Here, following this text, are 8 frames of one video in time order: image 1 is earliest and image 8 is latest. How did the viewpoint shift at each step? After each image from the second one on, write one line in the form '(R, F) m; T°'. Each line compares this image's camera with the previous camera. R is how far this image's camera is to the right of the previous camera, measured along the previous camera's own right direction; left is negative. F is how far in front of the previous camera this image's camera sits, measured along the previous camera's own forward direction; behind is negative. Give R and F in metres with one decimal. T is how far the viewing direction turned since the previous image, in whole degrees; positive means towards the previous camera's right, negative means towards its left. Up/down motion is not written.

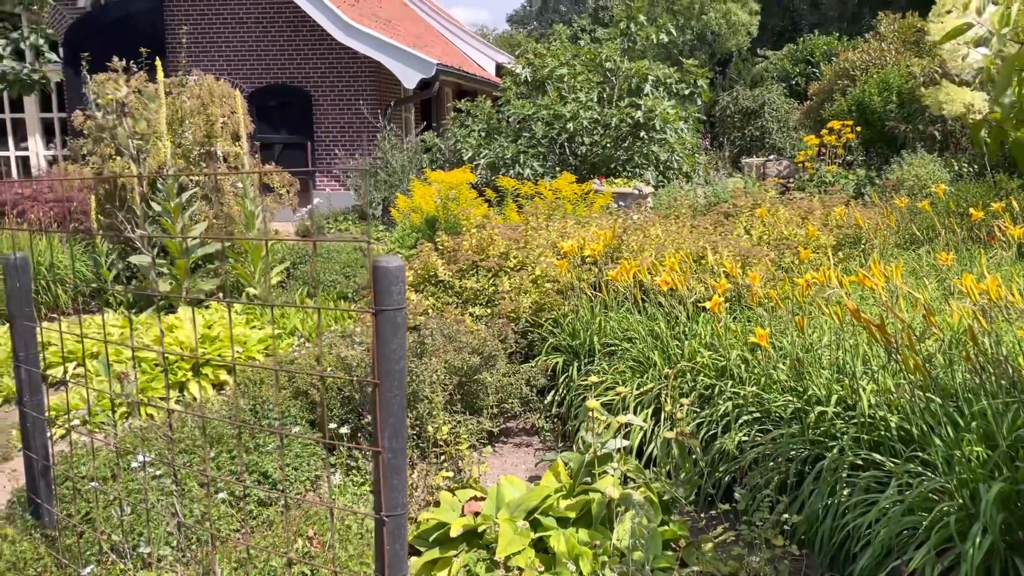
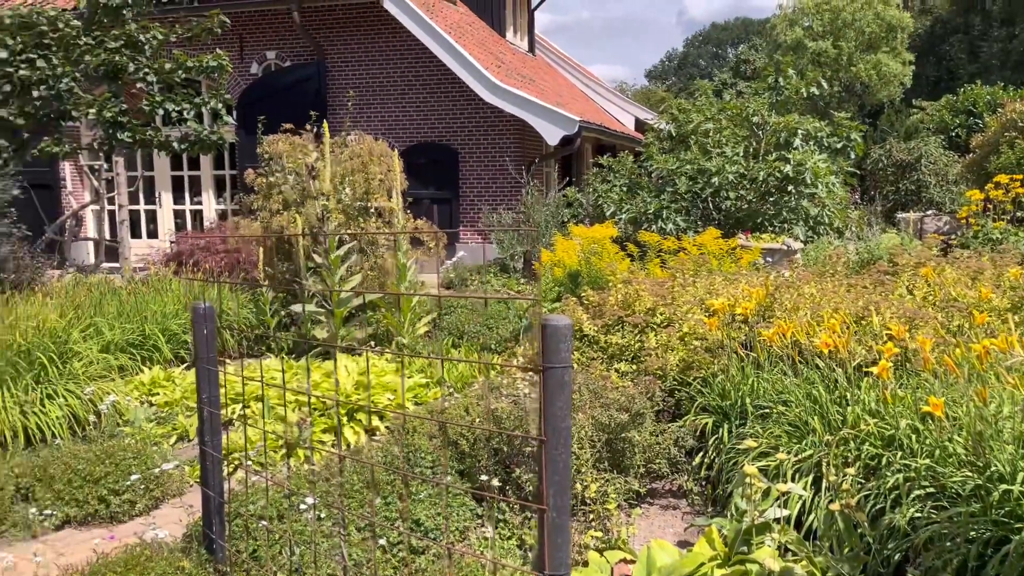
(-0.1, 0.0) m; -9°
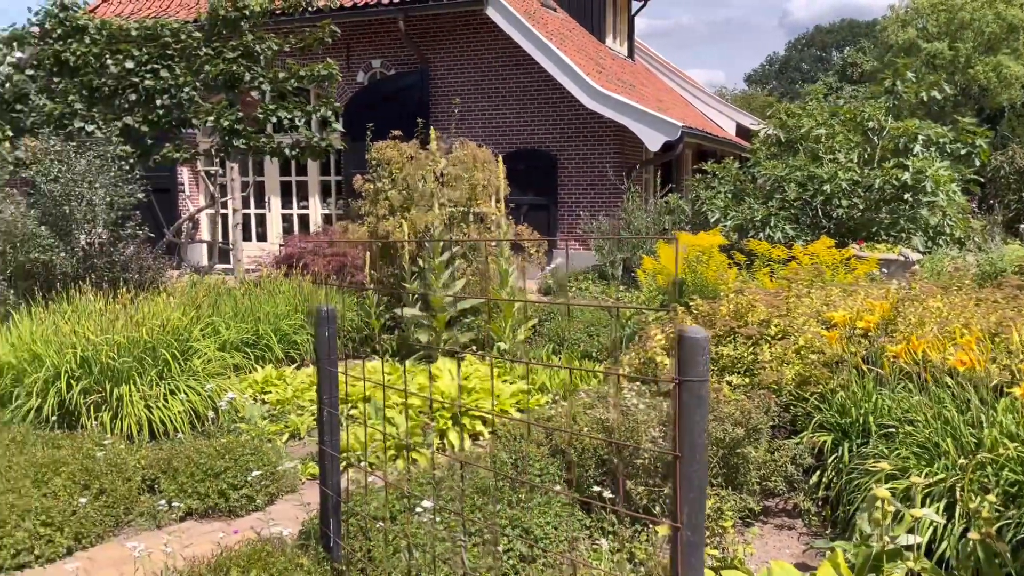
(-0.1, 0.0) m; -6°
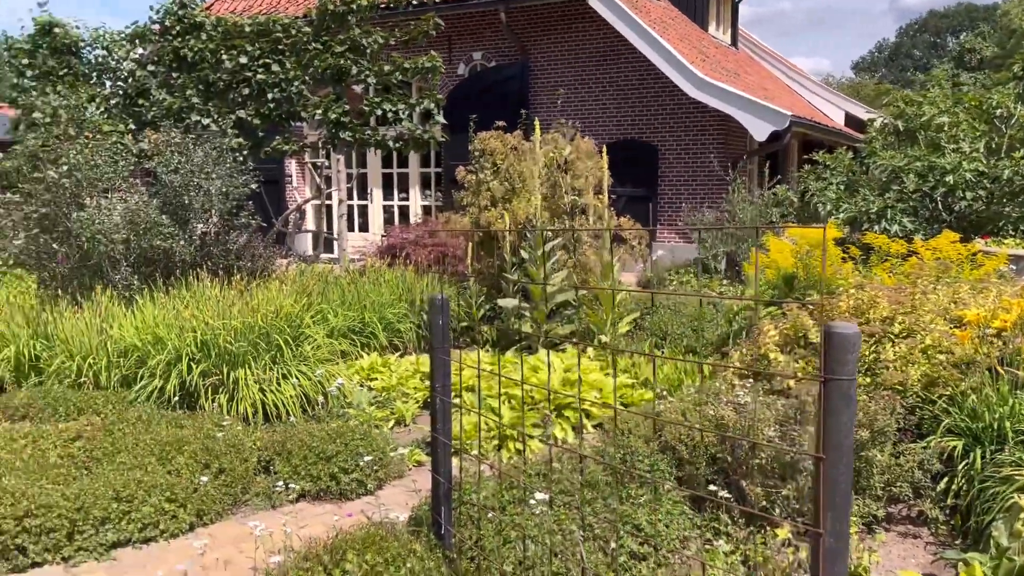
(-0.1, 0.0) m; -6°
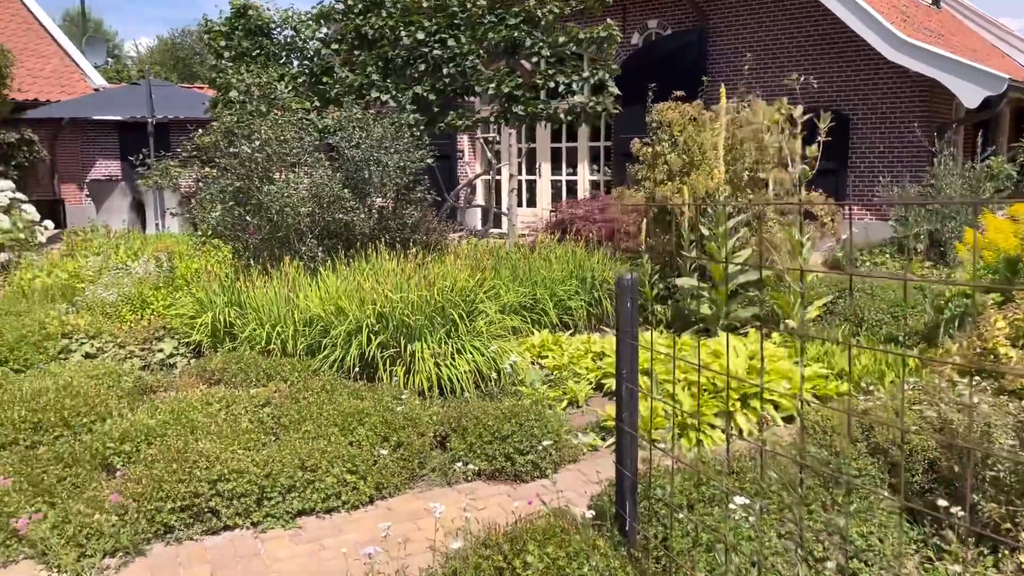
(-0.1, +0.2) m; -11°
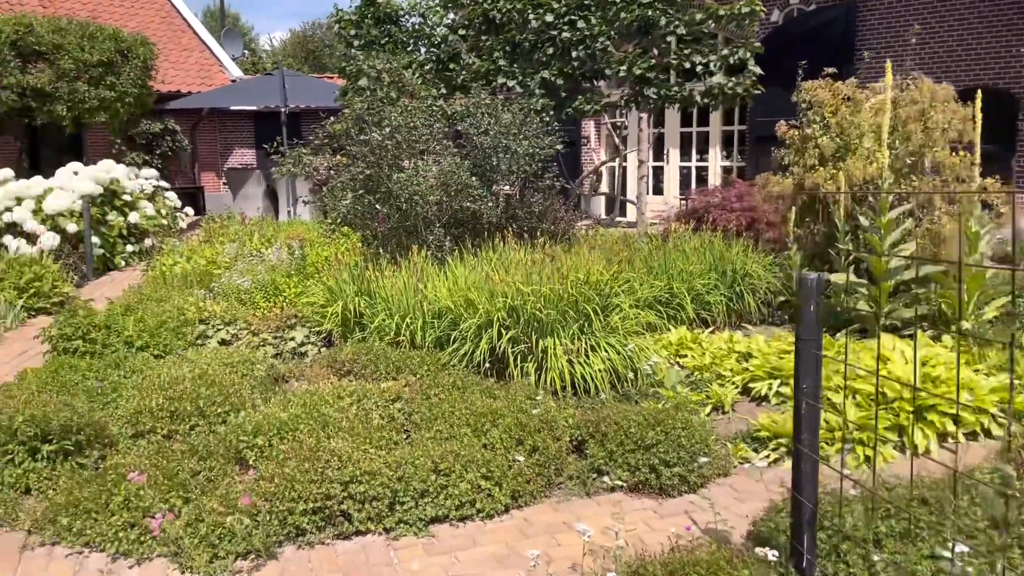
(-0.1, +0.3) m; -8°
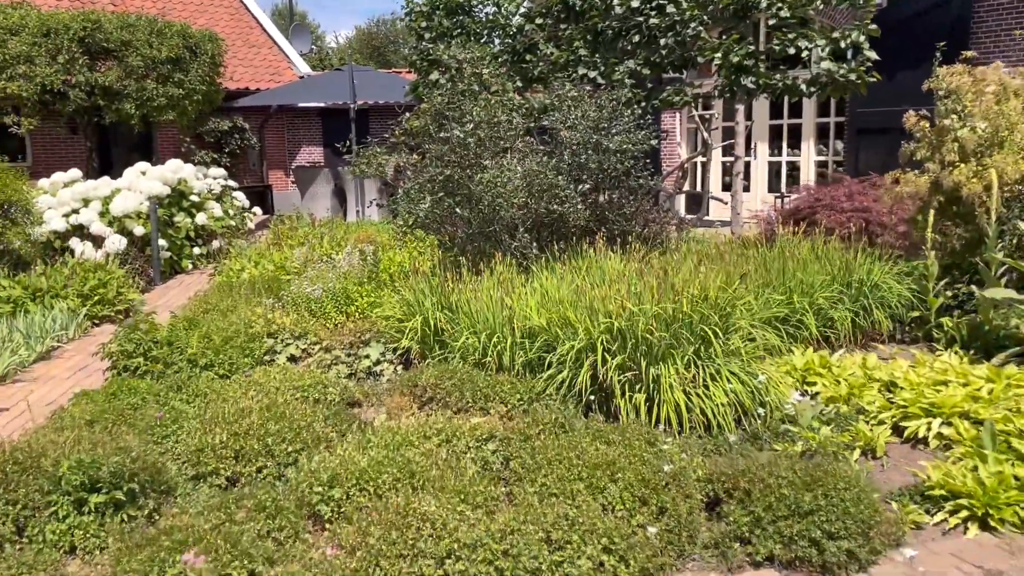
(-0.2, +0.6) m; -4°
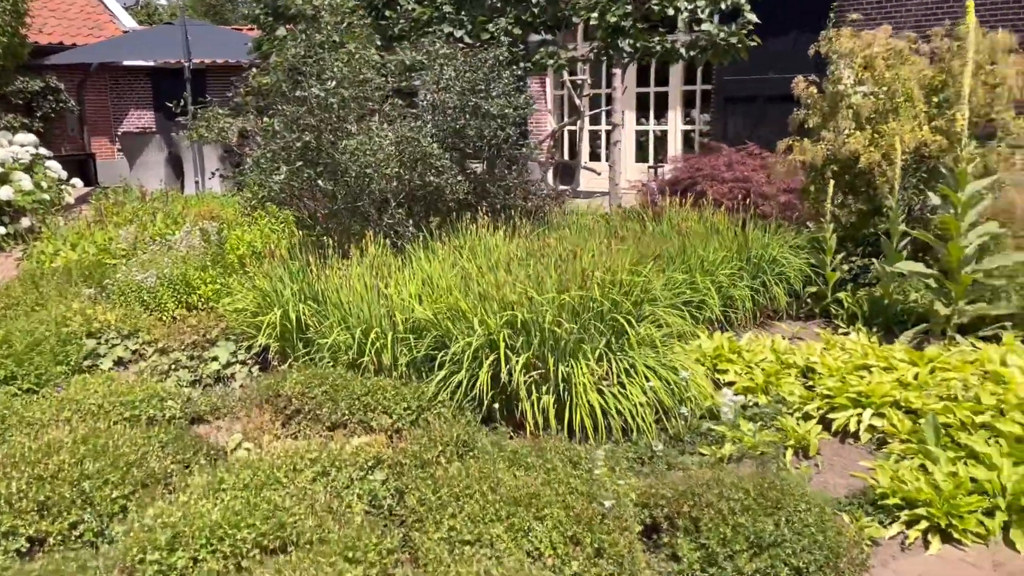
(-0.1, +0.7) m; +10°
